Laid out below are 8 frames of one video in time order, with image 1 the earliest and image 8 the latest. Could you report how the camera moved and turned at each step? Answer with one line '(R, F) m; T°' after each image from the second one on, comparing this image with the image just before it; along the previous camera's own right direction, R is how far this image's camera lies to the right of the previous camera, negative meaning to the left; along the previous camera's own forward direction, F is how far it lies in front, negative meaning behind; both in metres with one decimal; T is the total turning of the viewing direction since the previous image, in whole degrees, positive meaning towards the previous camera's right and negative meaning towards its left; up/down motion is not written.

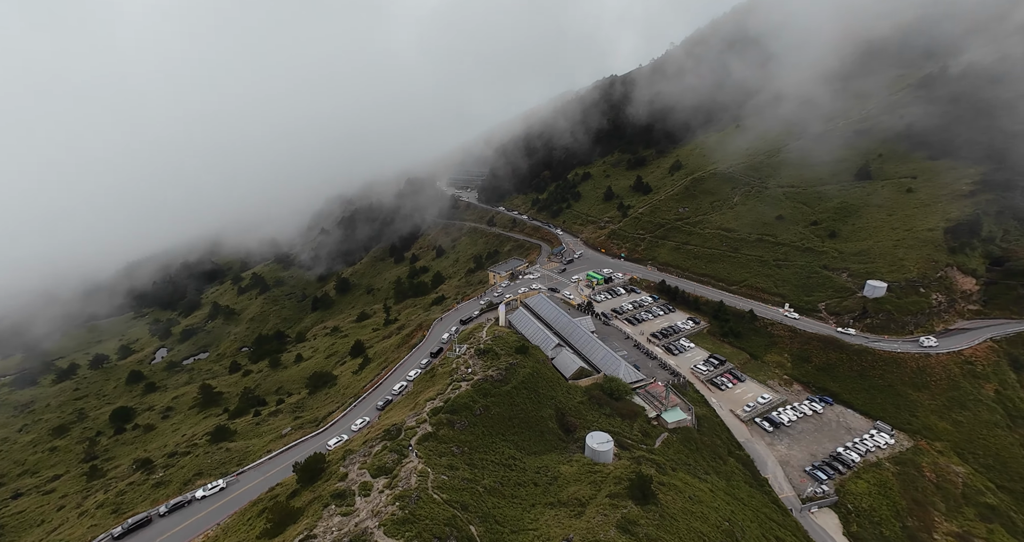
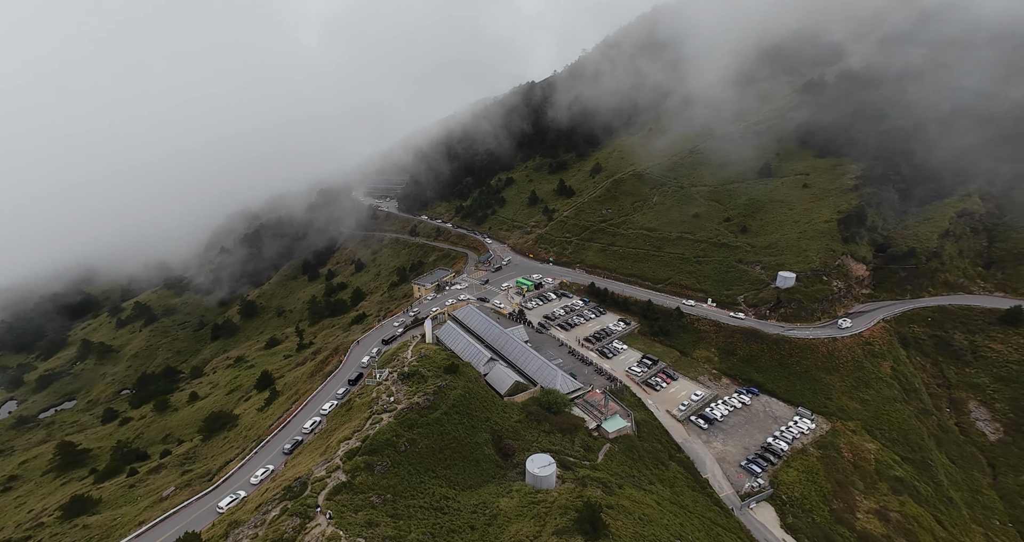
(+0.7, +4.9) m; +9°
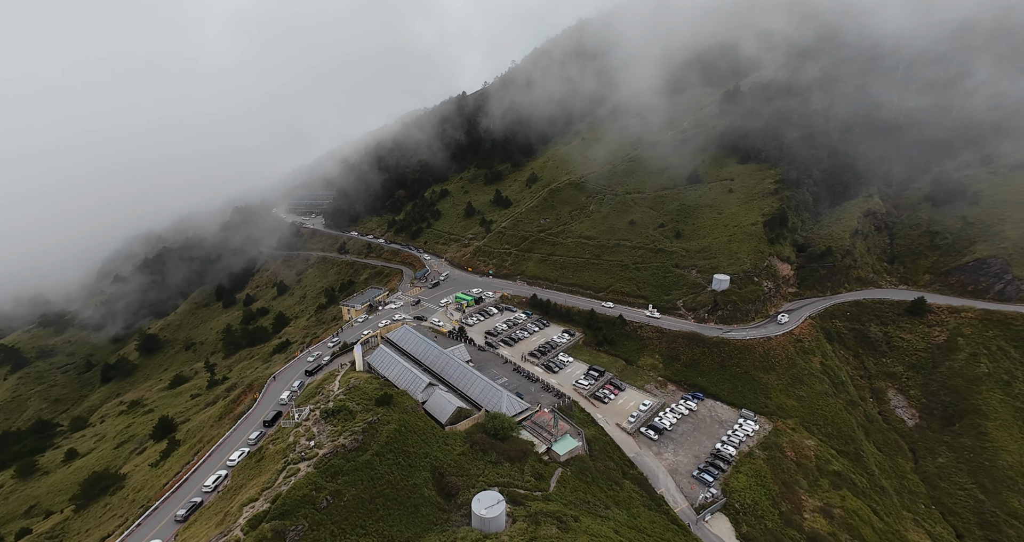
(+0.5, +4.6) m; +8°
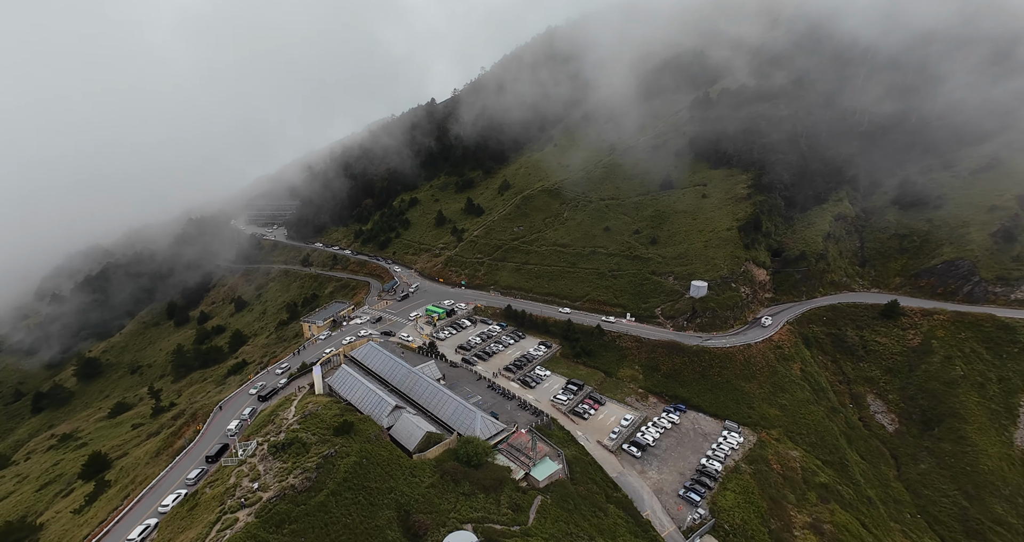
(+0.4, +4.2) m; +3°
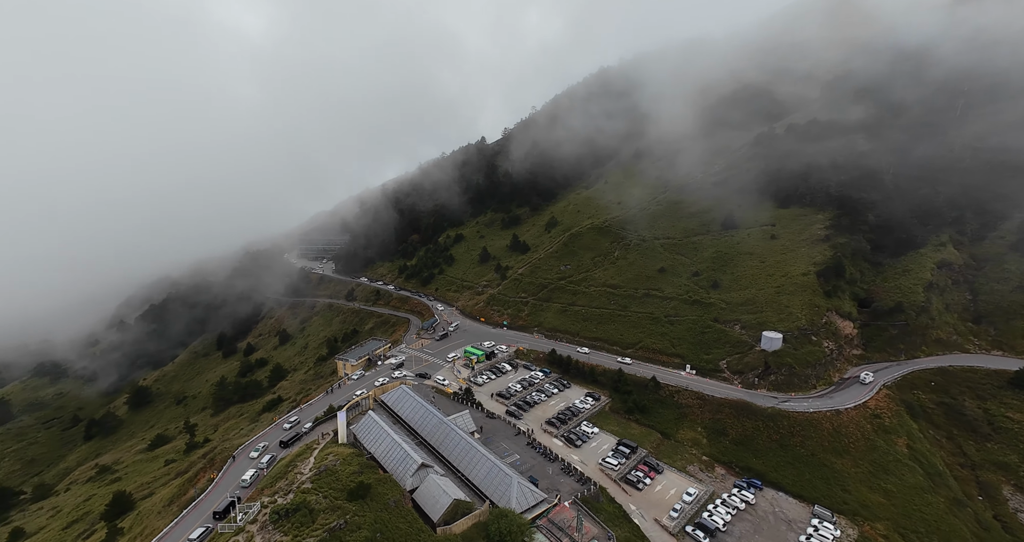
(+0.1, +6.4) m; -6°
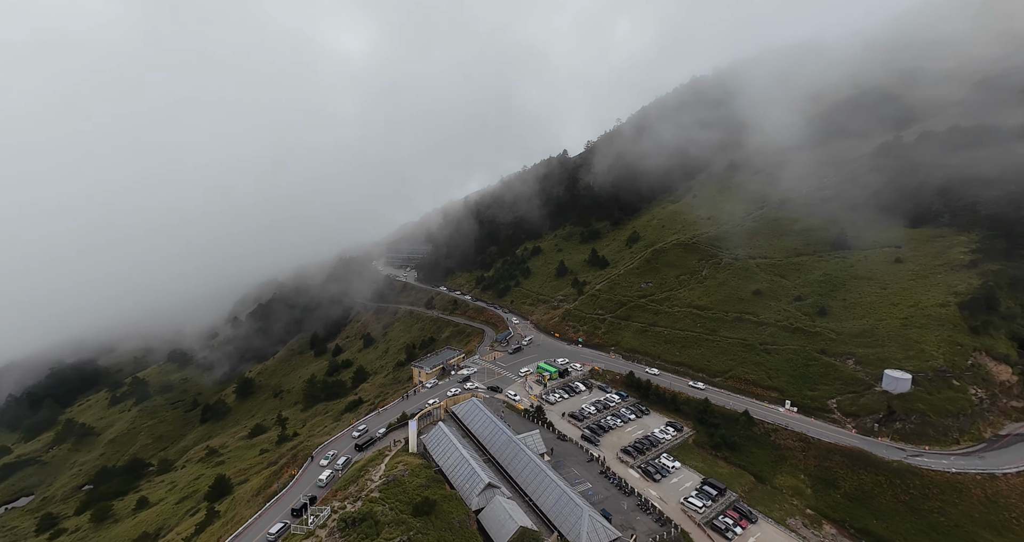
(-0.1, +2.4) m; -10°
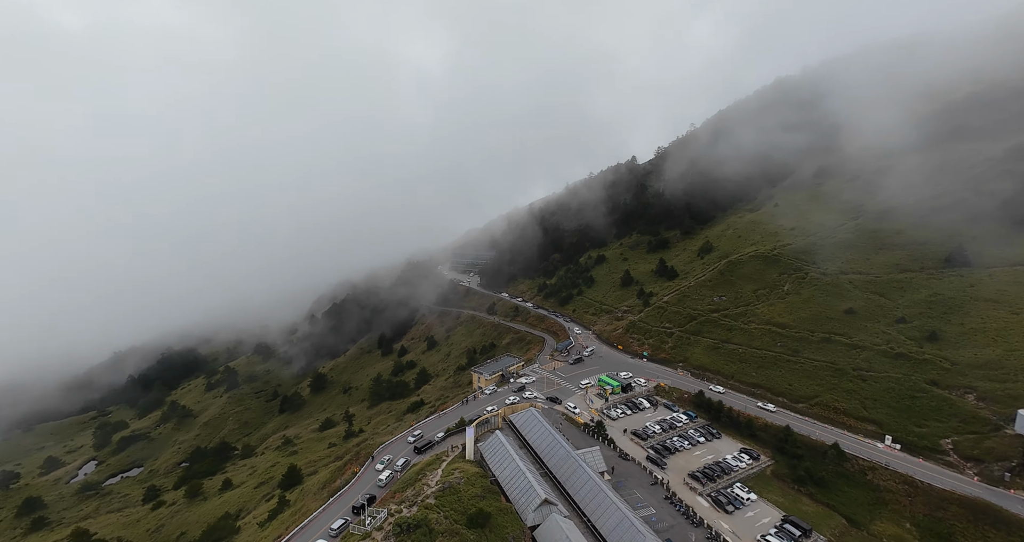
(0.0, +1.3) m; -8°
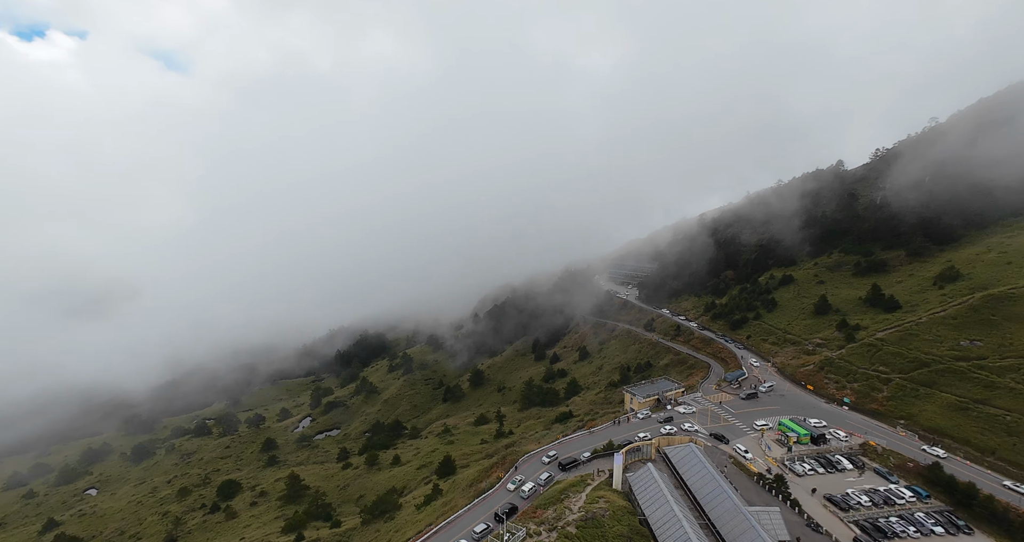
(-0.3, +2.6) m; -20°
